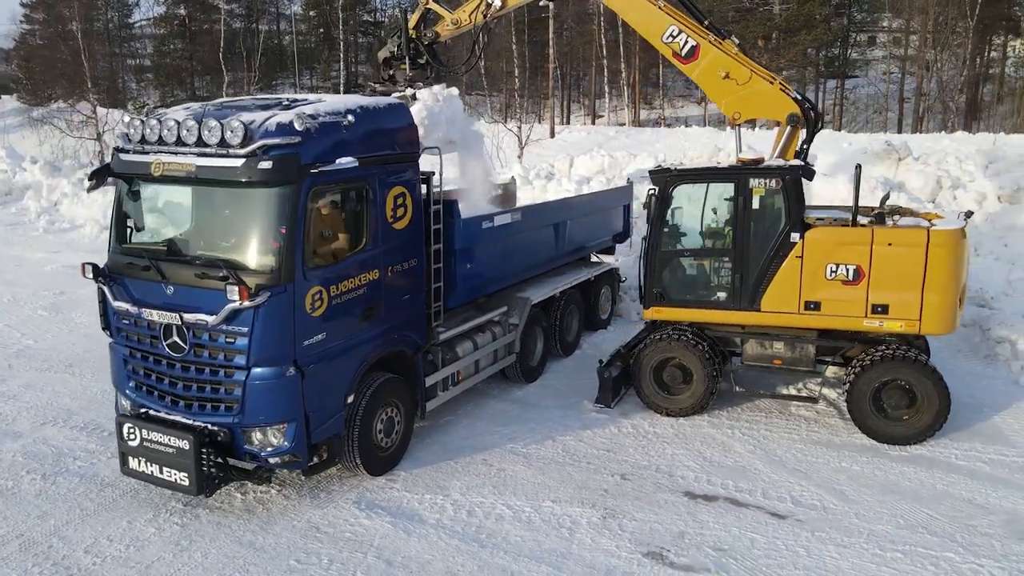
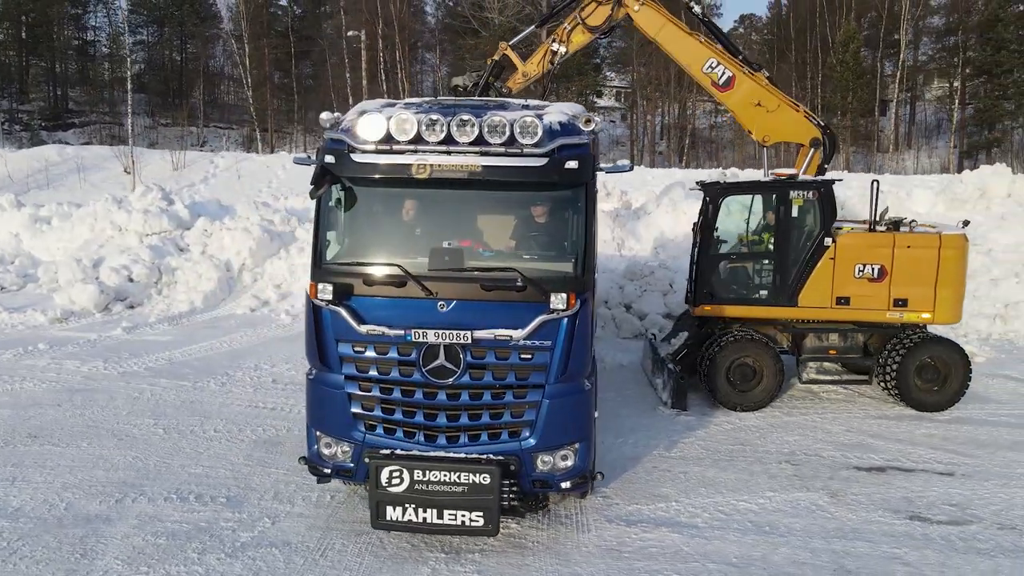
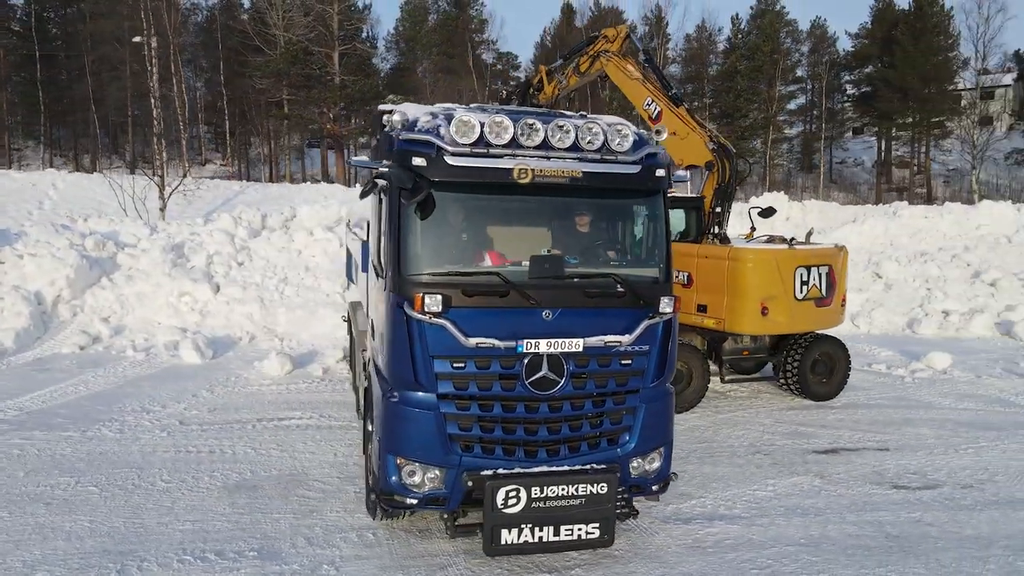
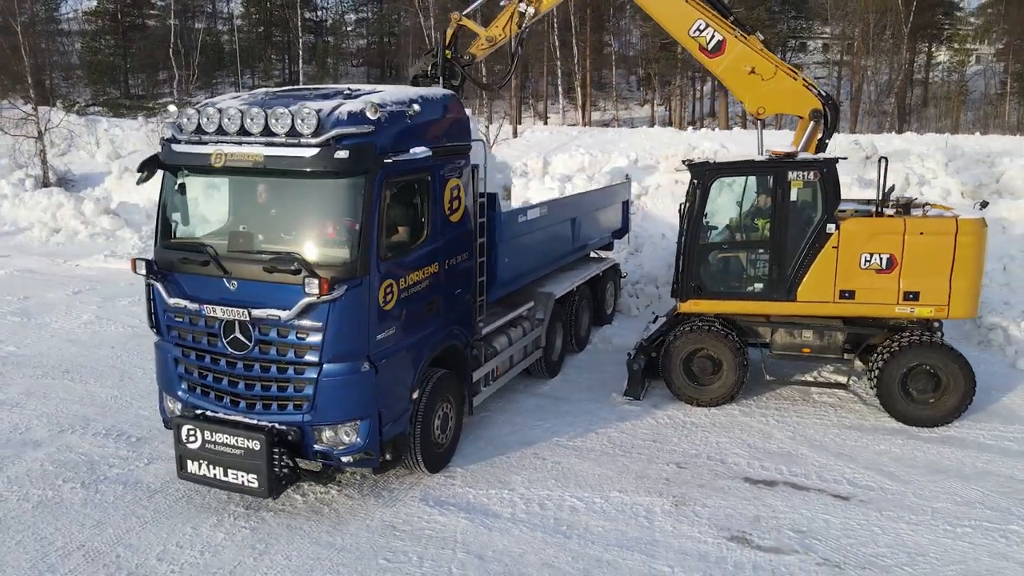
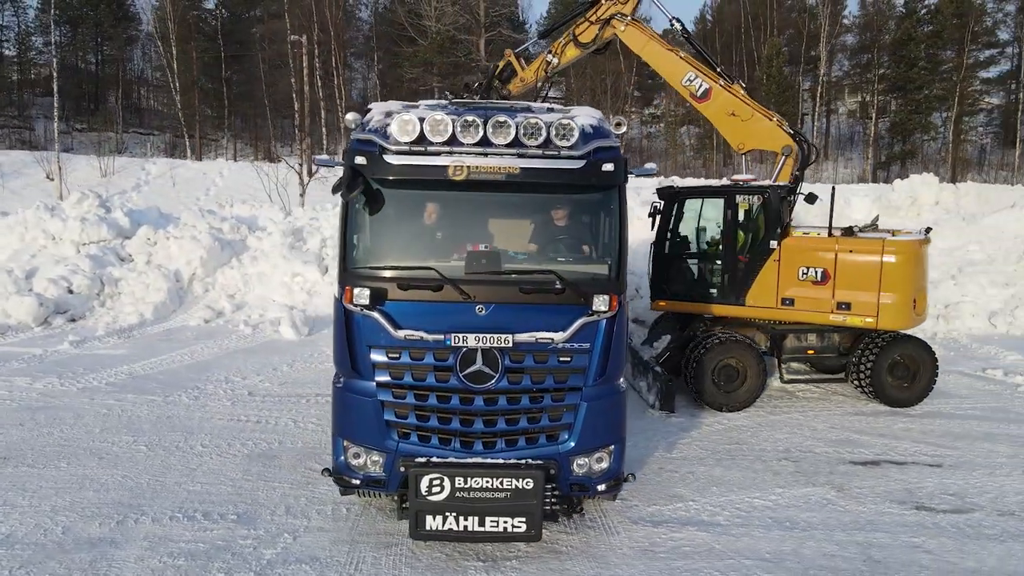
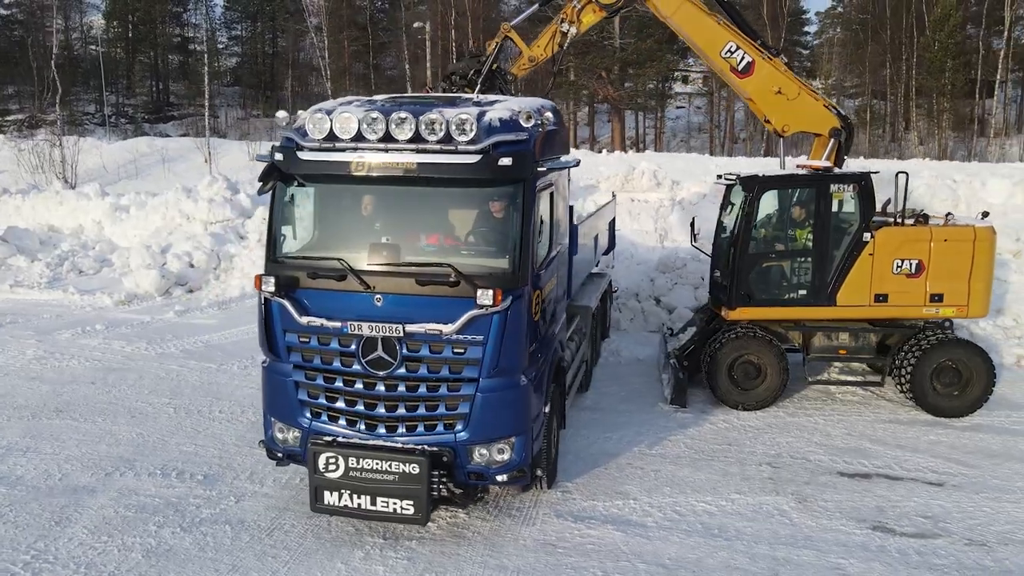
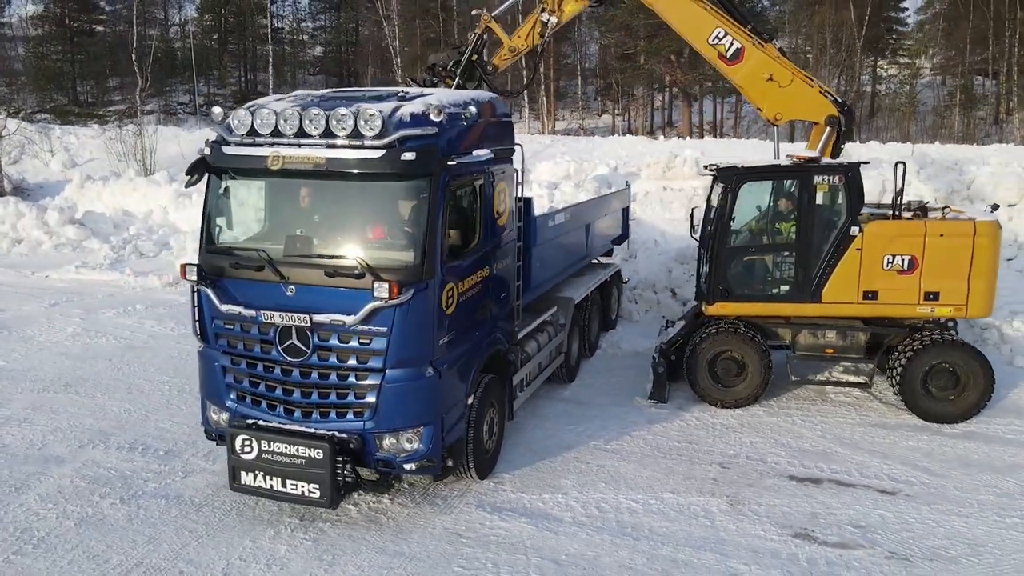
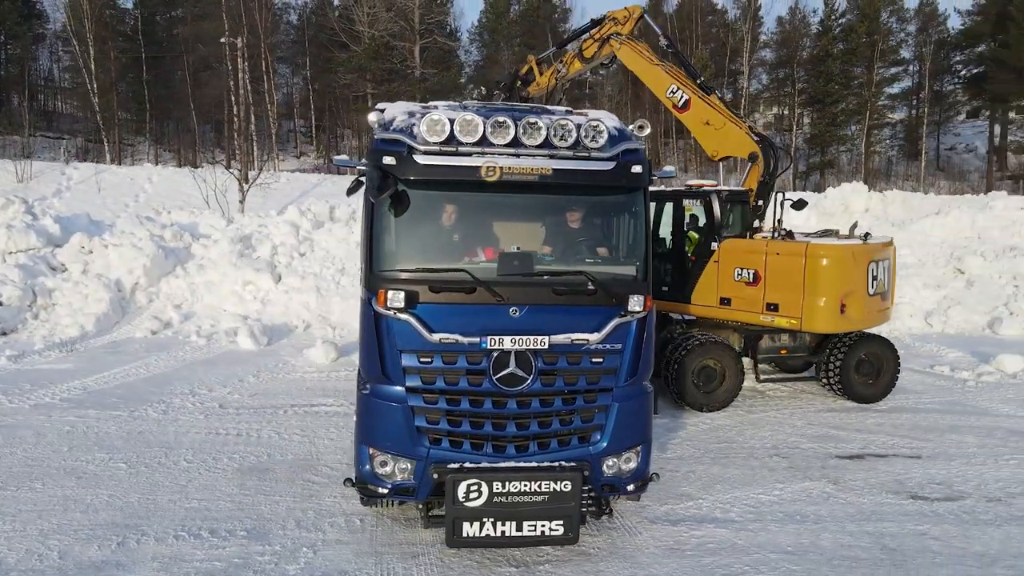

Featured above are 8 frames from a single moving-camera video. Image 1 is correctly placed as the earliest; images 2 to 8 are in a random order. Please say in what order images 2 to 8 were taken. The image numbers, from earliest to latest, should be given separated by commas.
4, 7, 6, 2, 5, 8, 3
